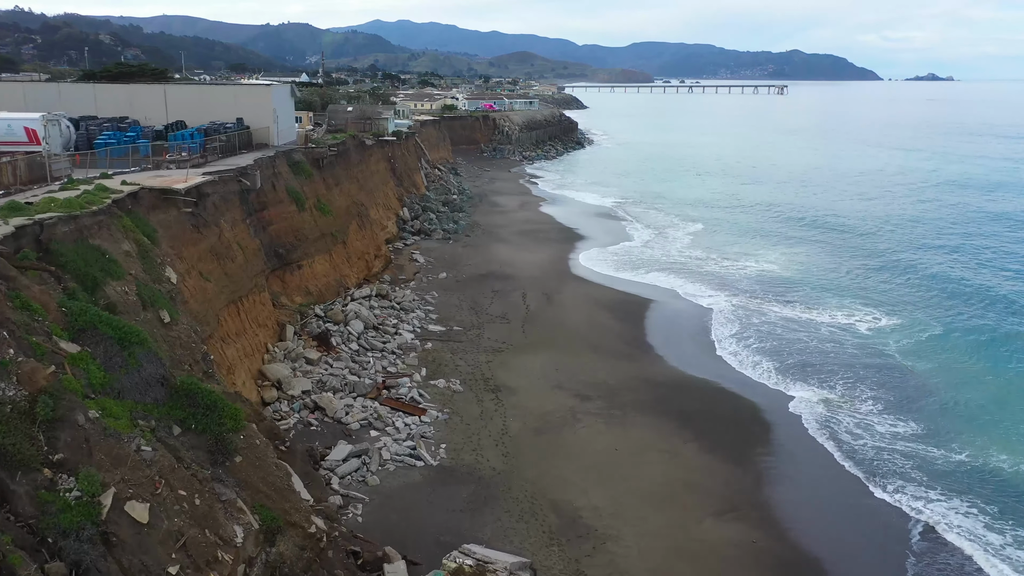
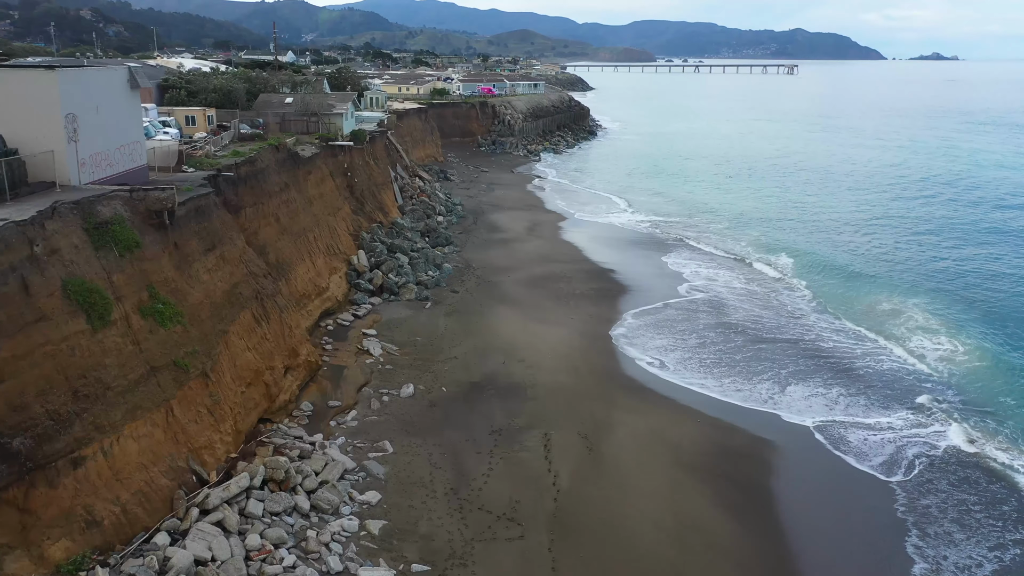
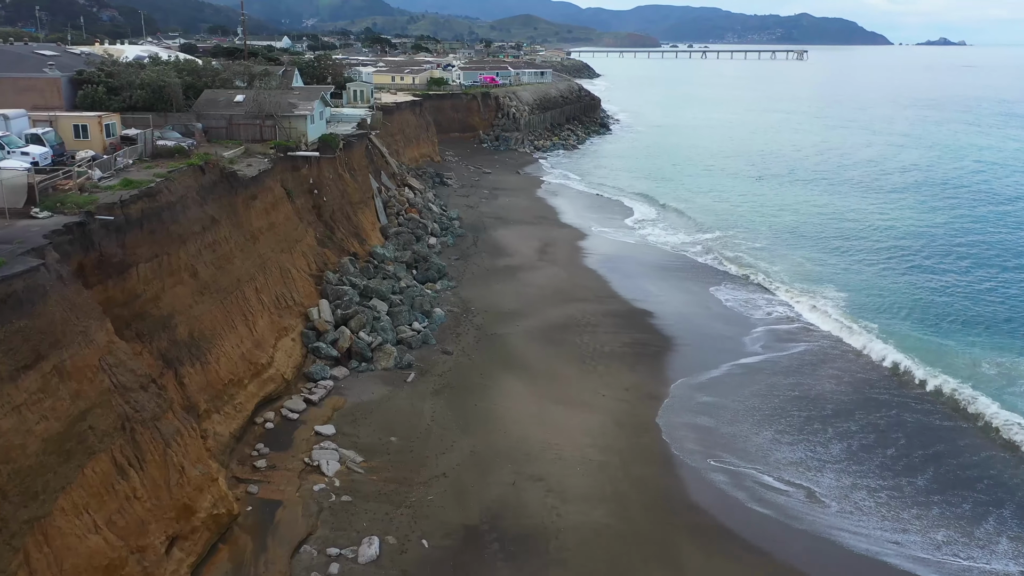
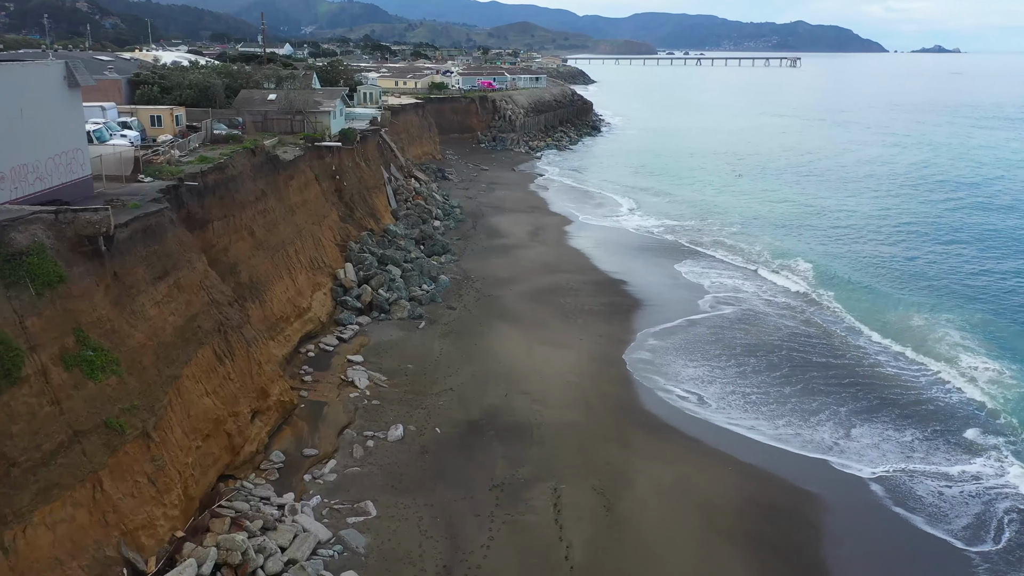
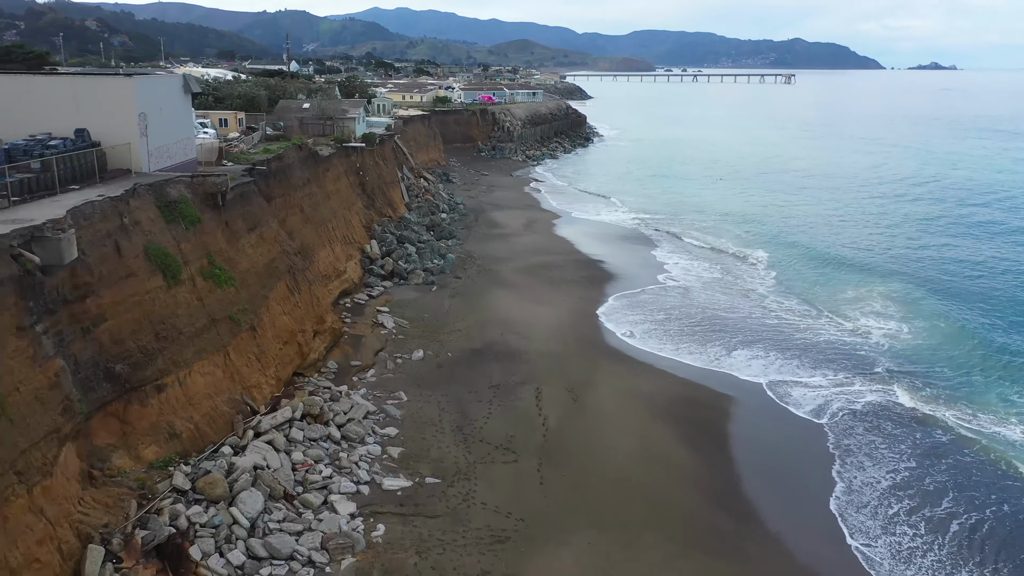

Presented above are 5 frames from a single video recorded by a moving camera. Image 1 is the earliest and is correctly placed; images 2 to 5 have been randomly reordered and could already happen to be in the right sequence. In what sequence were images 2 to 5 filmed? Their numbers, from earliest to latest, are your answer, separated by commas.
5, 2, 4, 3
